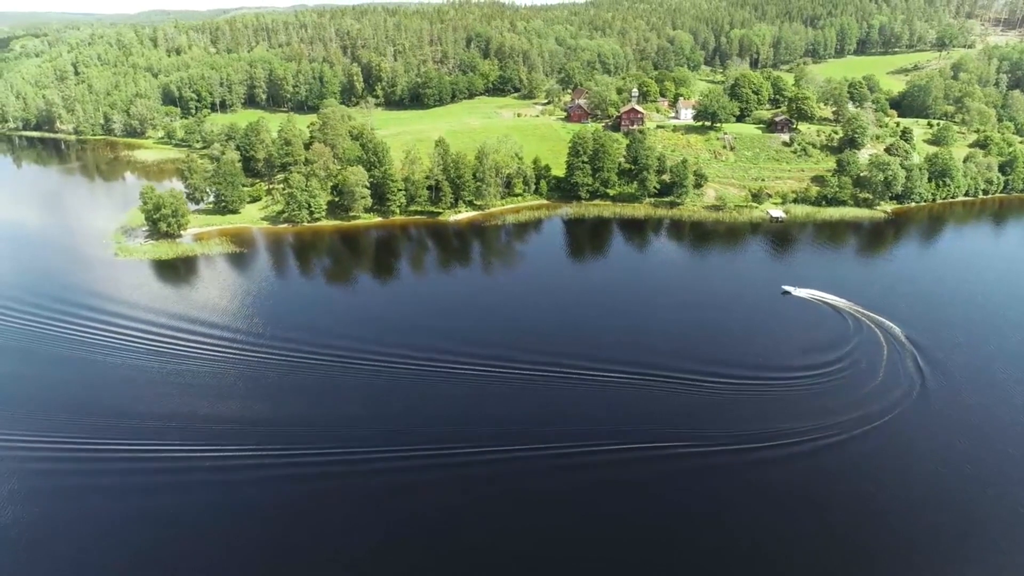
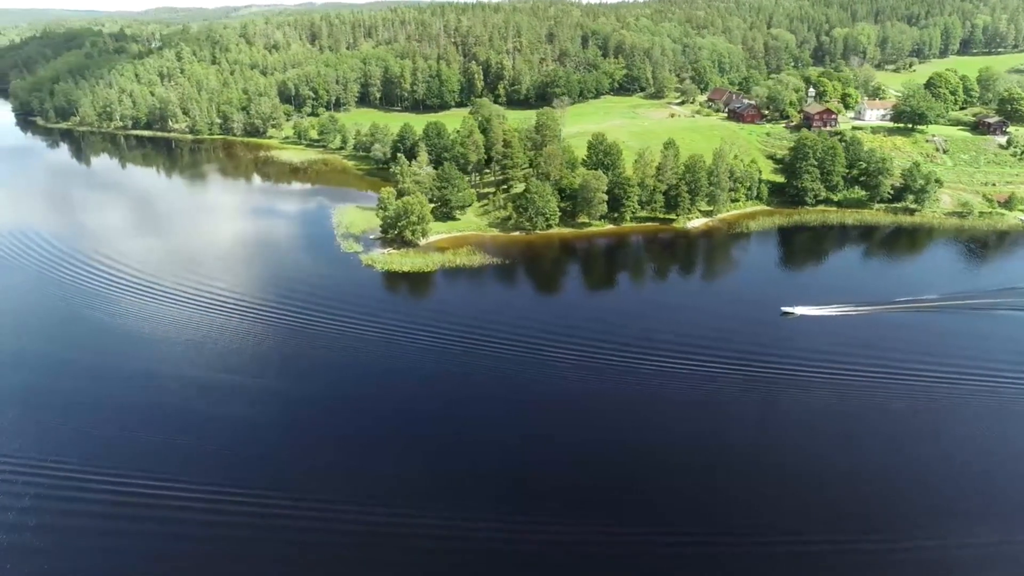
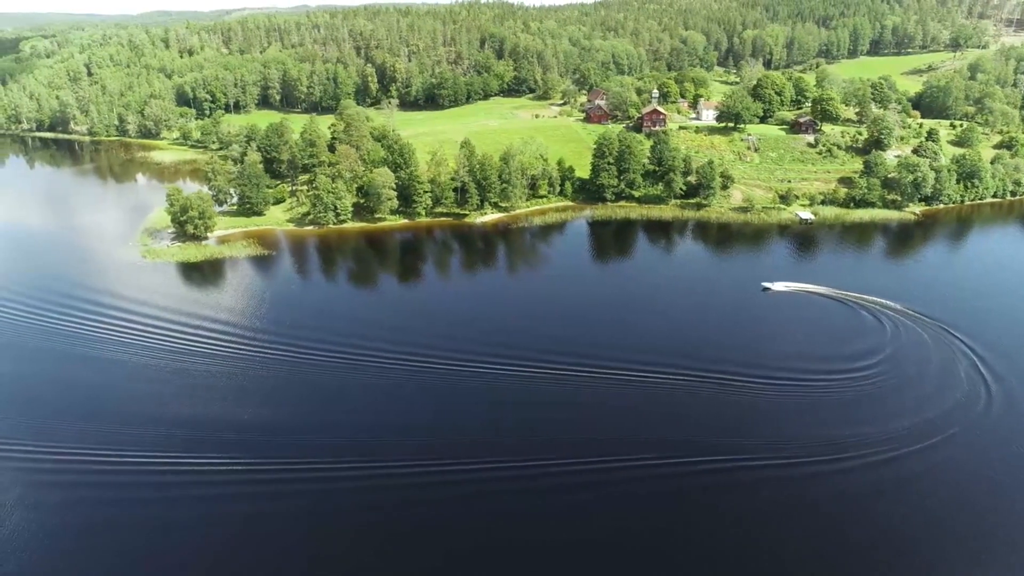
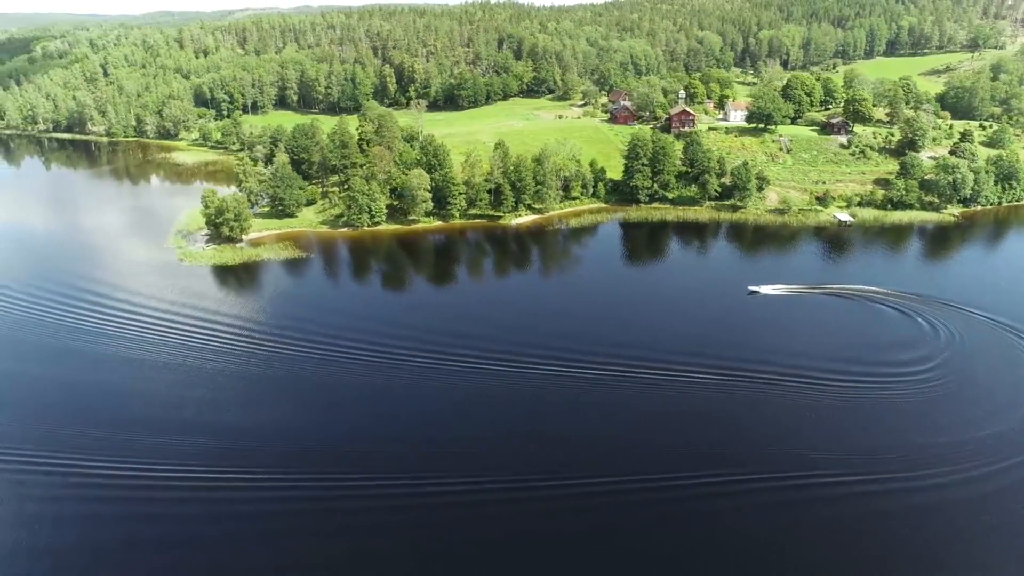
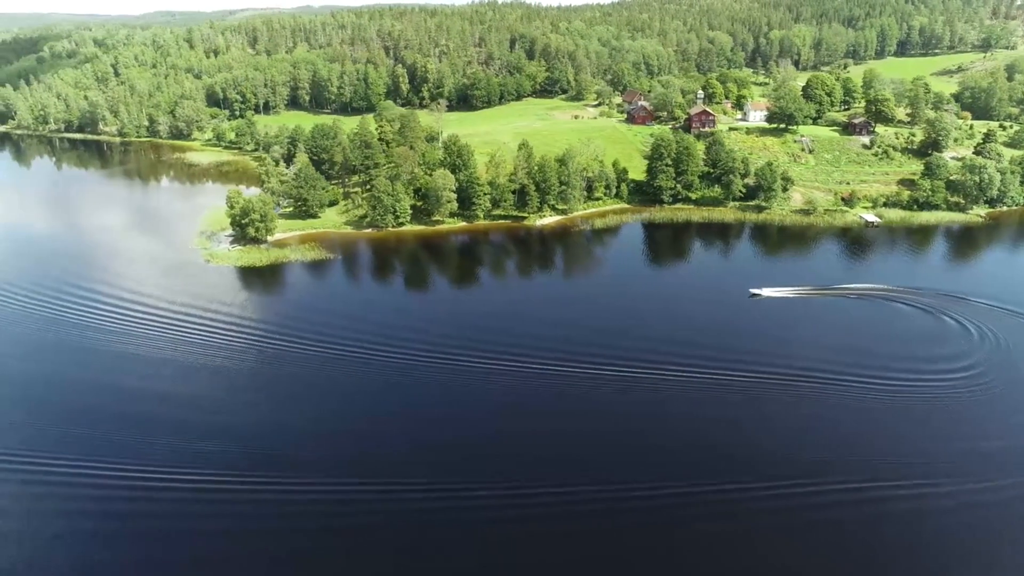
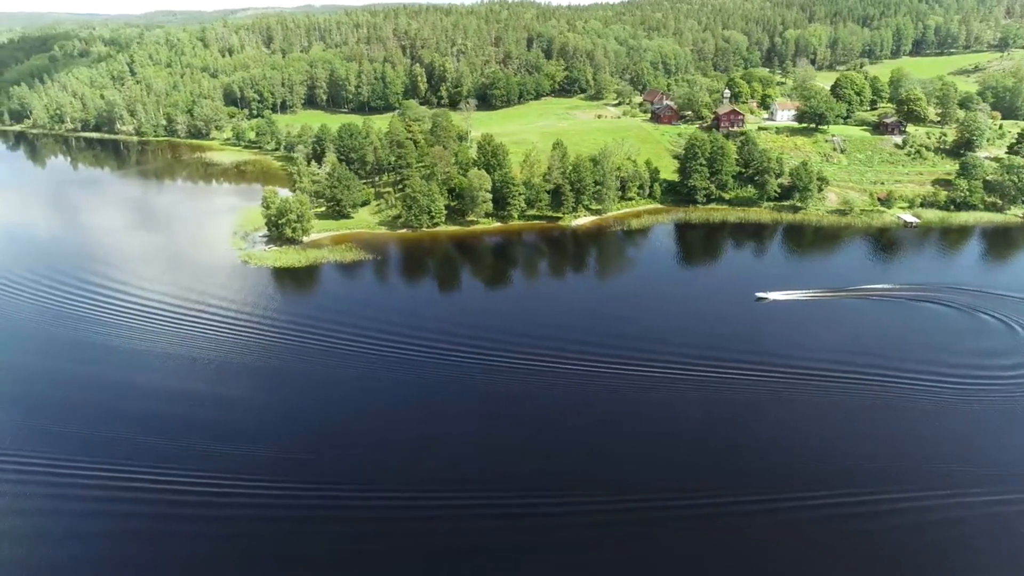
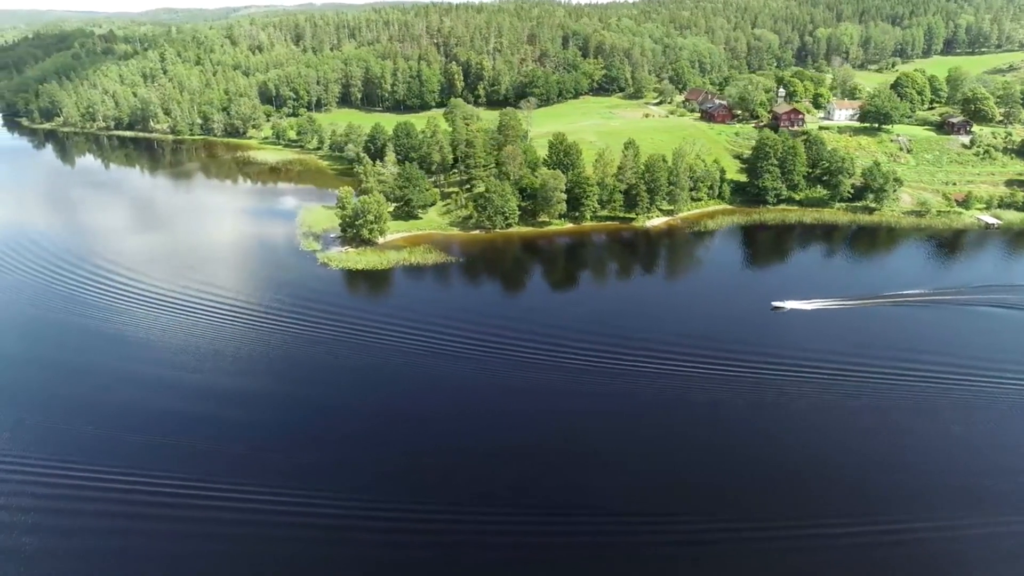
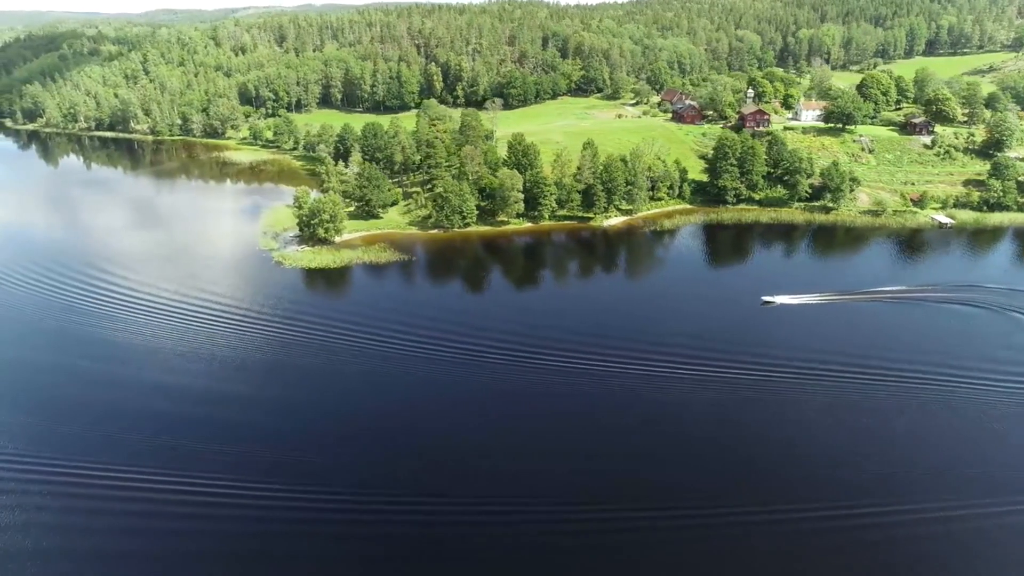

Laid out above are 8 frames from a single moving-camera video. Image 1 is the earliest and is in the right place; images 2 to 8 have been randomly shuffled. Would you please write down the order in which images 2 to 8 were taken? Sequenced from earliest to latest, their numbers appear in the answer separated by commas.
3, 4, 5, 6, 8, 7, 2
